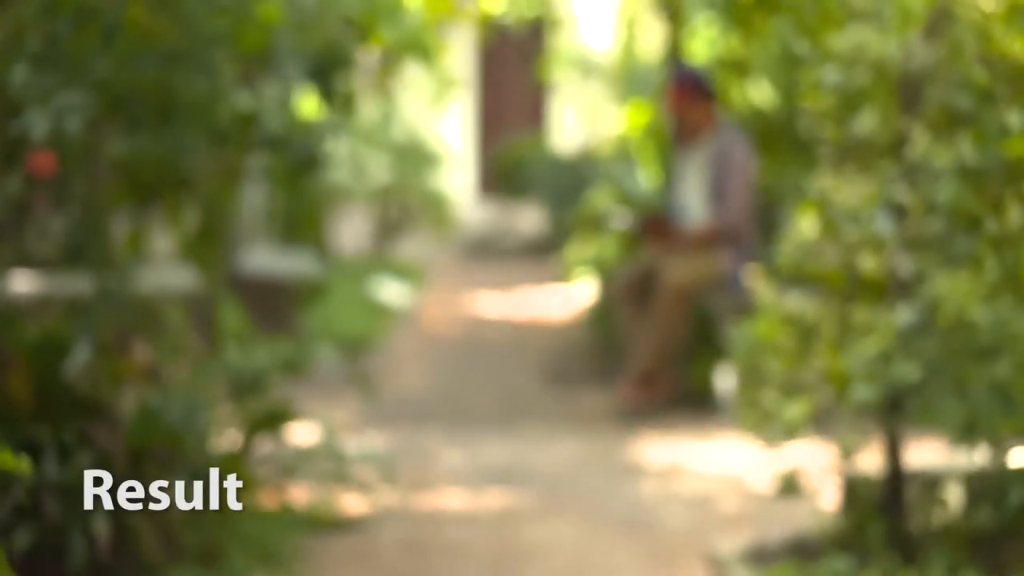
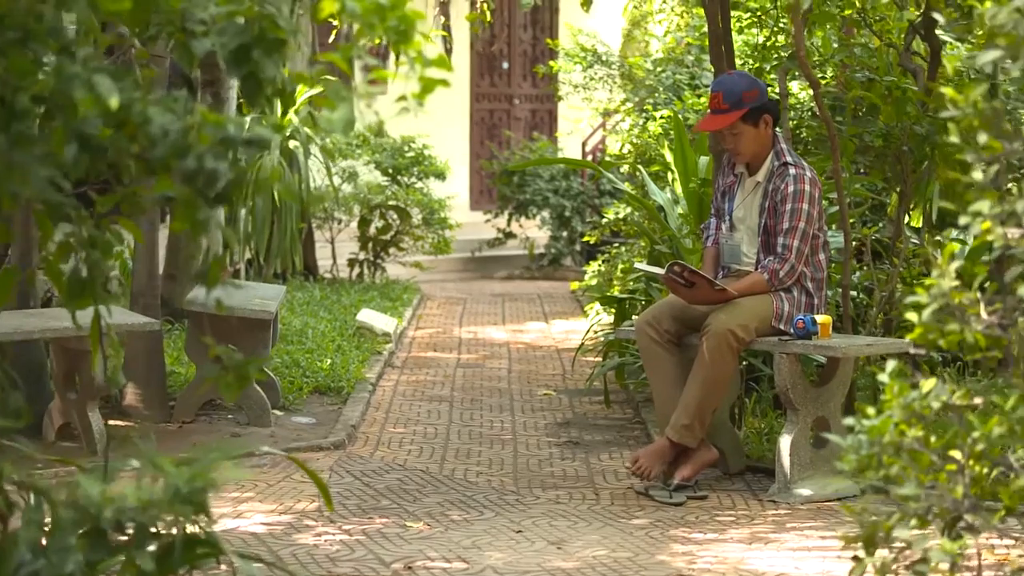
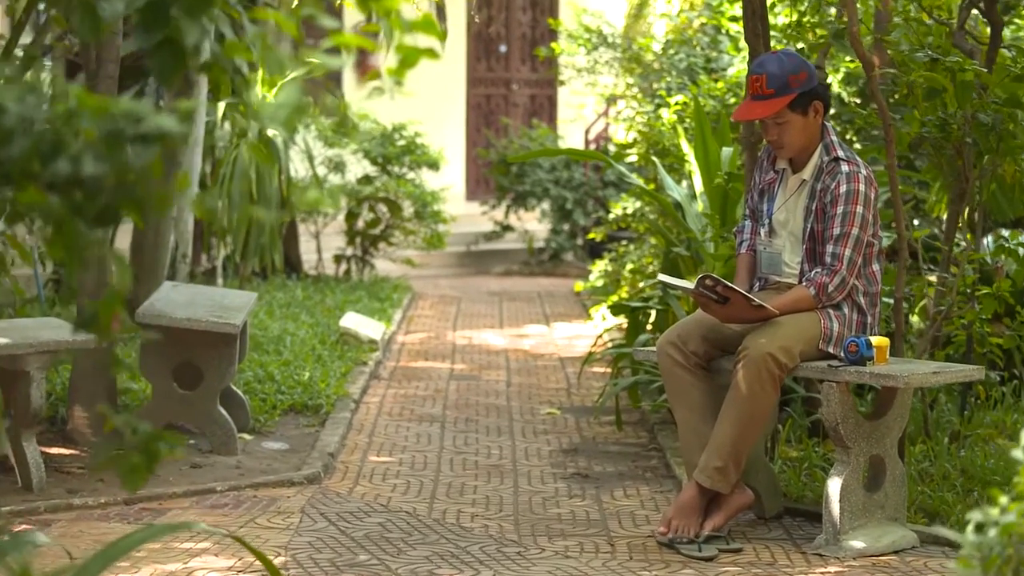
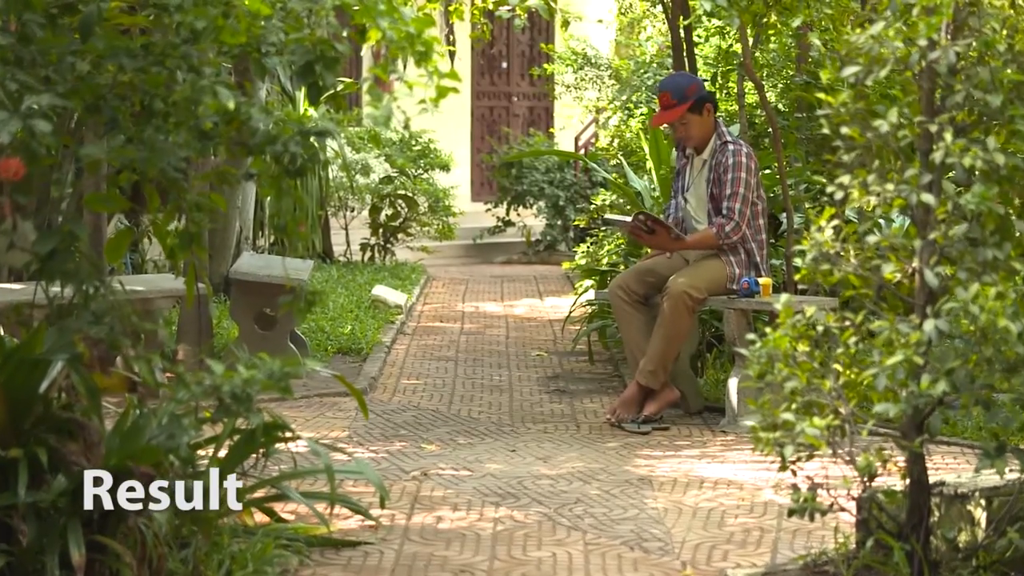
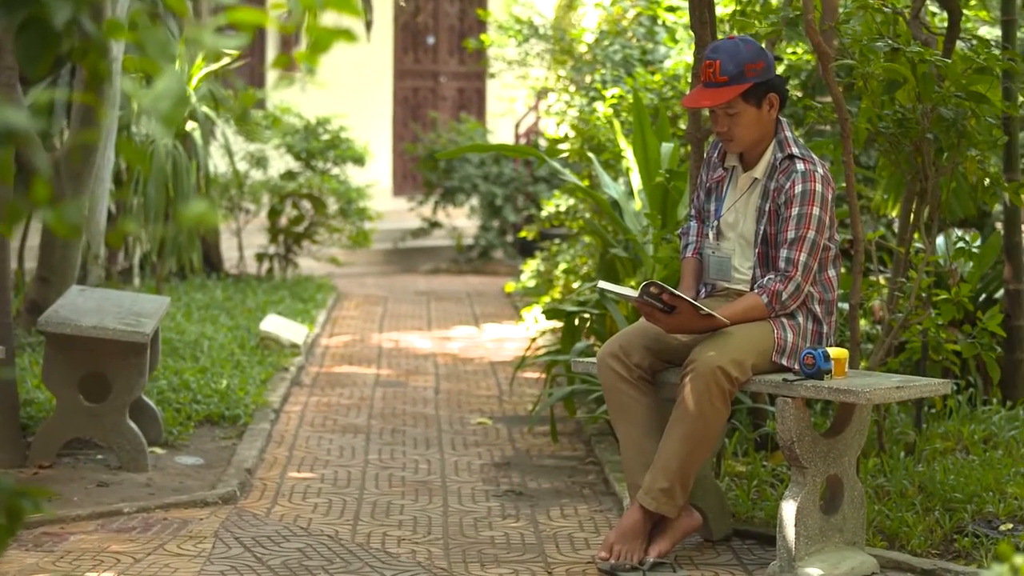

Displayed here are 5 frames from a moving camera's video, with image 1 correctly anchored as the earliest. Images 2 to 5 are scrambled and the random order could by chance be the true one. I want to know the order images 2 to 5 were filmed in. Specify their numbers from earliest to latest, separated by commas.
4, 2, 3, 5
